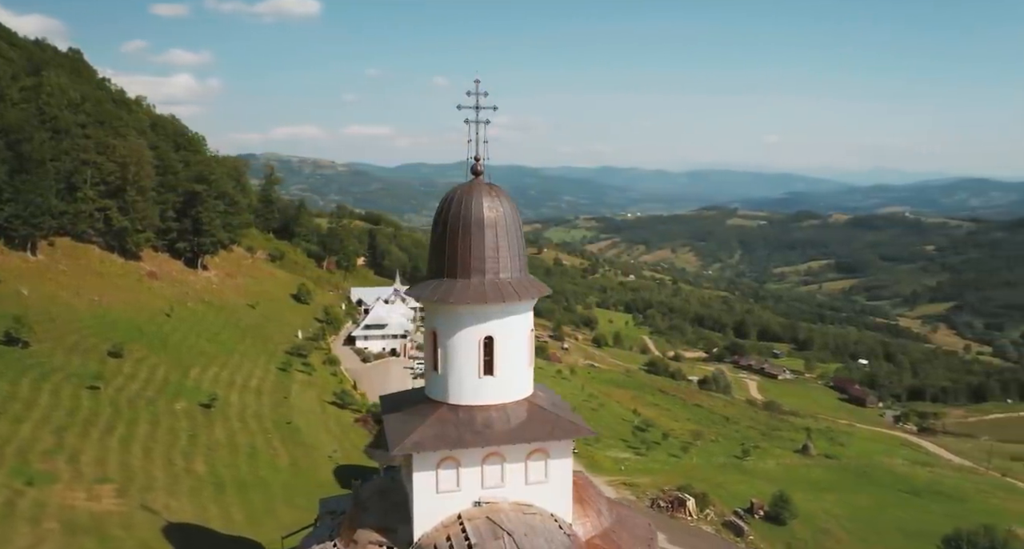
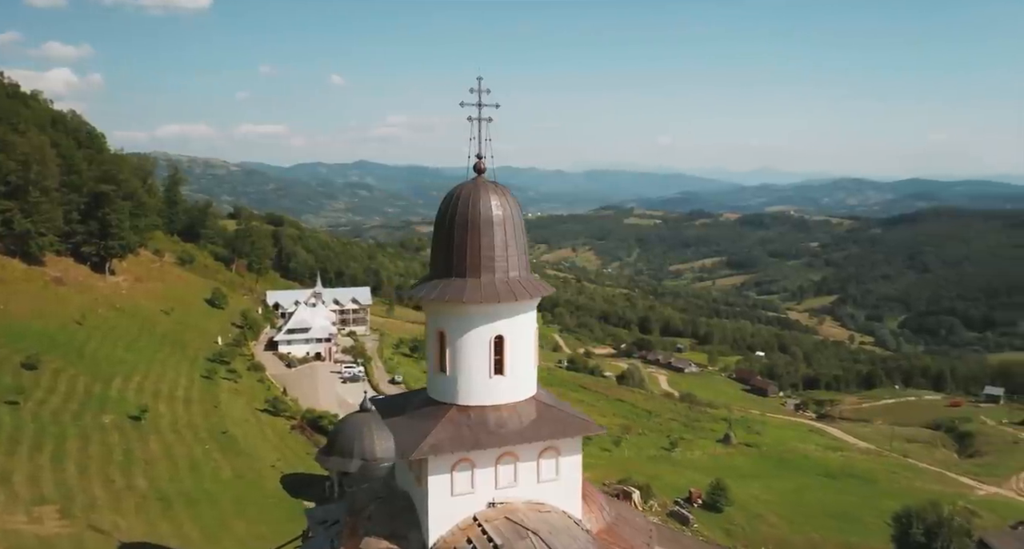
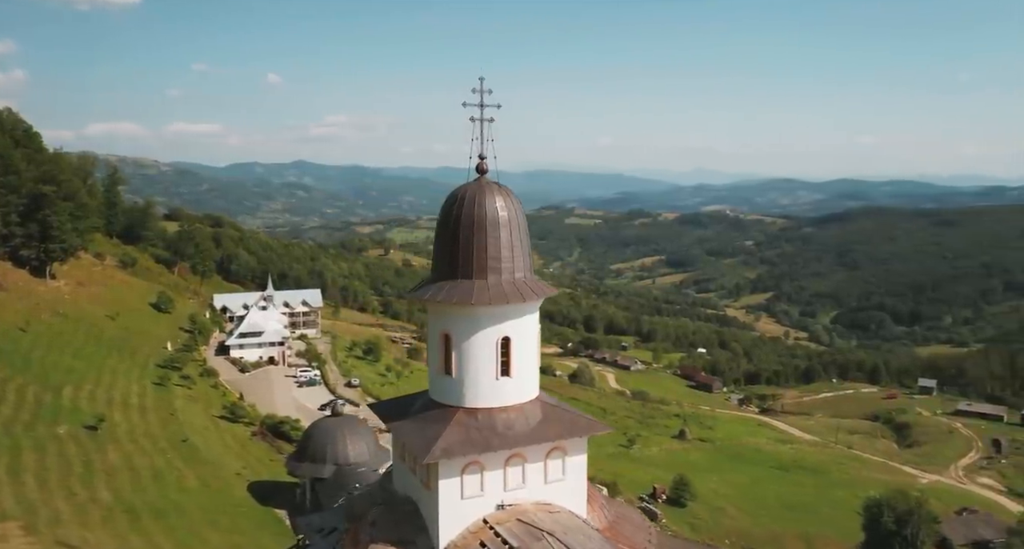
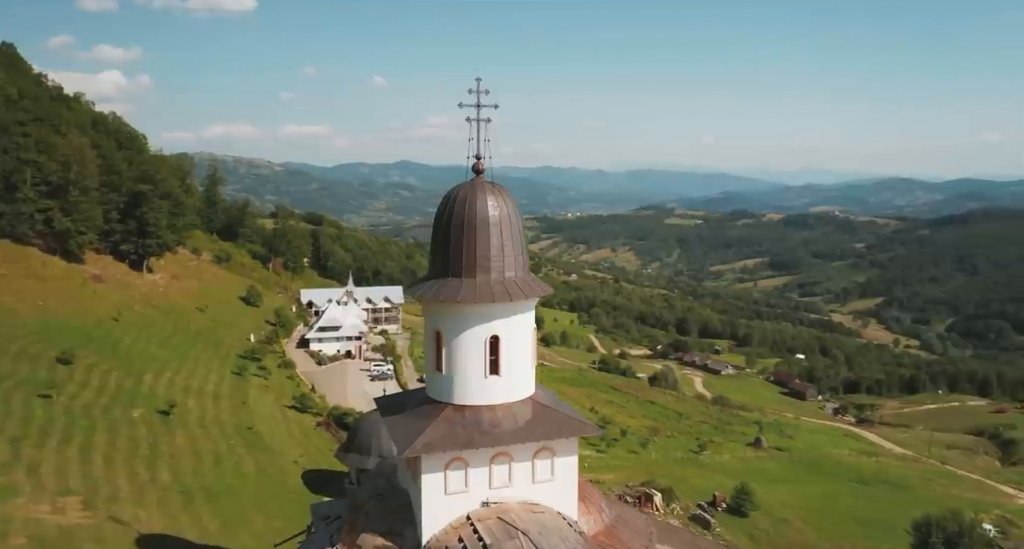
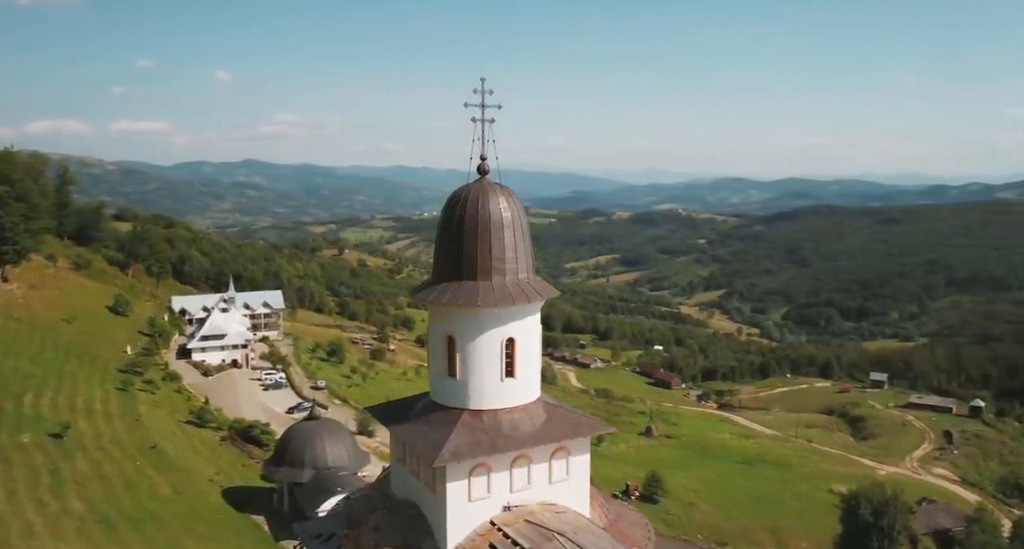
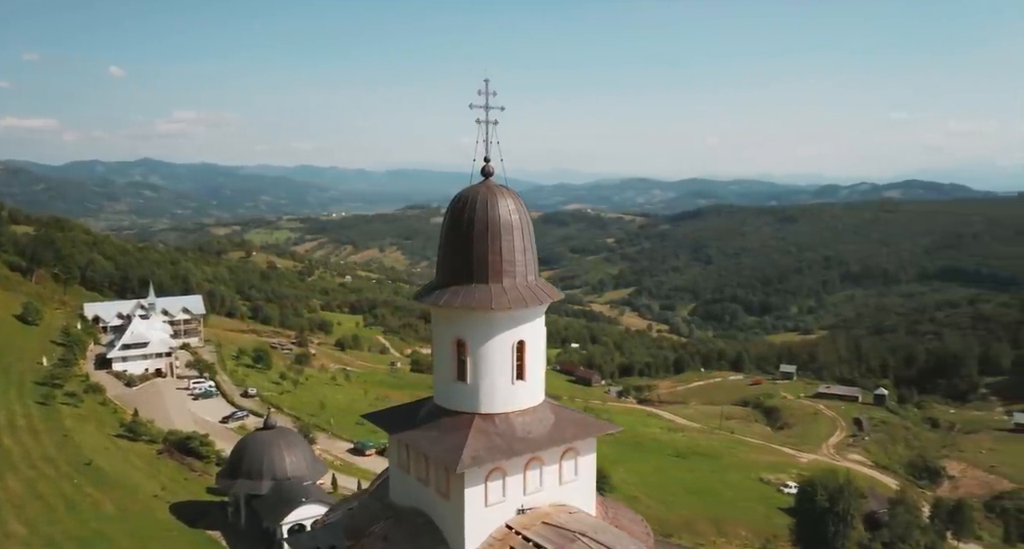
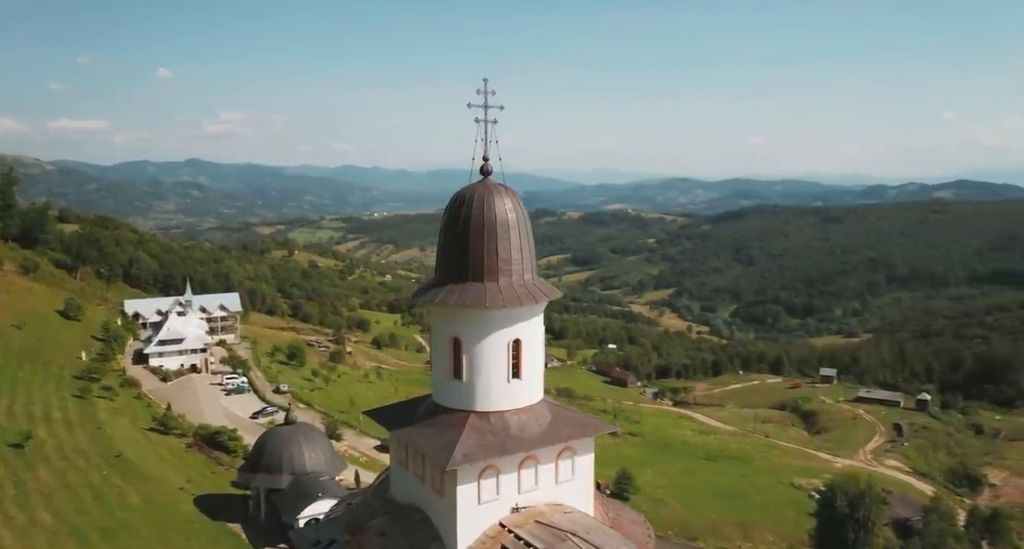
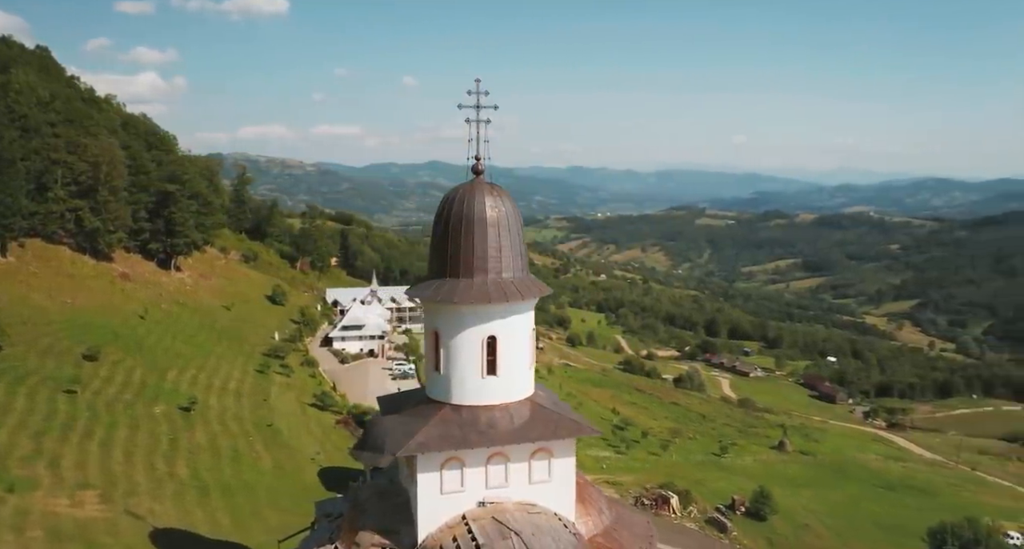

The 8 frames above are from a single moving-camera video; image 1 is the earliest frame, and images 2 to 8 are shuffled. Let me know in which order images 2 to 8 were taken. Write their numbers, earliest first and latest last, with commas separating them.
8, 4, 2, 3, 5, 7, 6
